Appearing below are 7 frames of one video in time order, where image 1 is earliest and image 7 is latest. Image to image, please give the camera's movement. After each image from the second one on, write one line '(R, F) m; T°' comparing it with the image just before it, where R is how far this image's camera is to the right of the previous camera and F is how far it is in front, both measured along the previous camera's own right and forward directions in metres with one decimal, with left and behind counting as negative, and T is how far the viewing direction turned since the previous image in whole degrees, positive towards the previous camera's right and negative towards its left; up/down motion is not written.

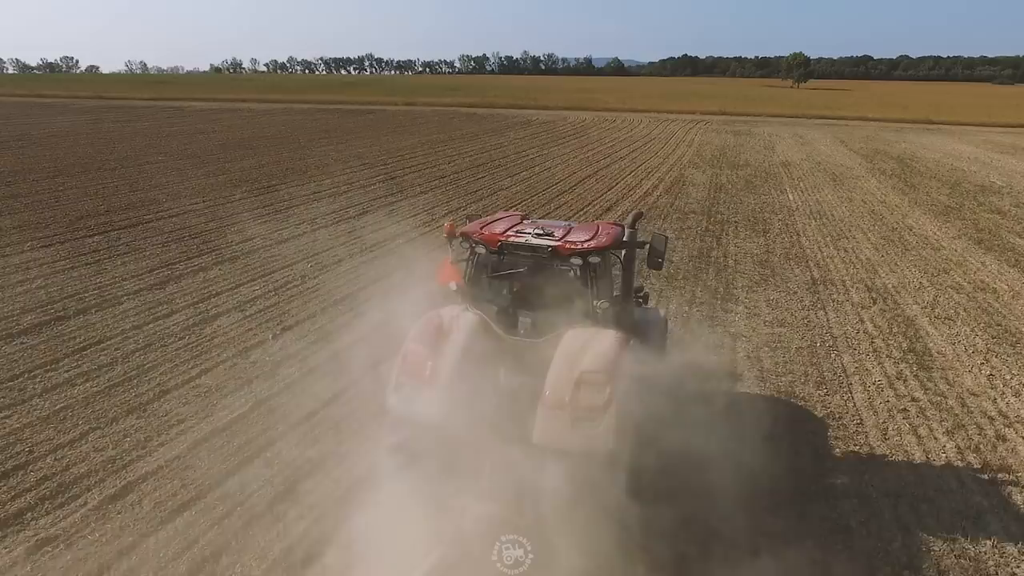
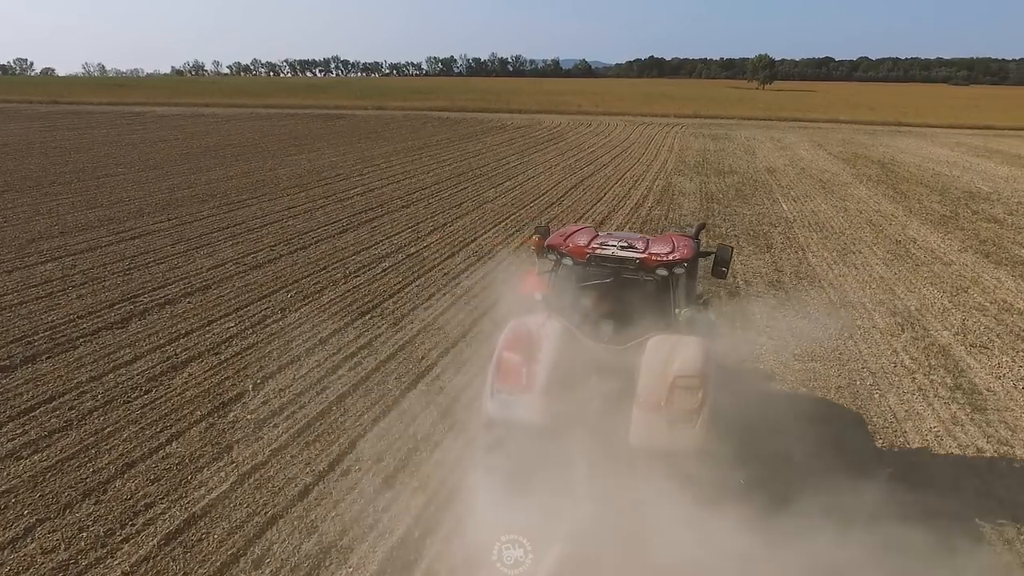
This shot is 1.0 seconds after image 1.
(-0.3, +0.7) m; +2°
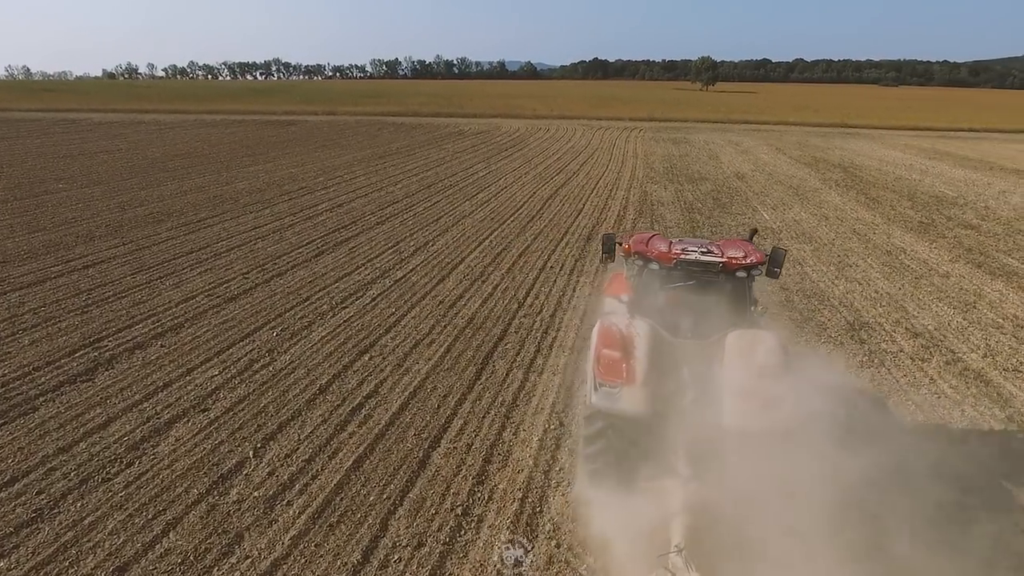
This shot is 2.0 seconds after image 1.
(-0.6, +0.6) m; +4°
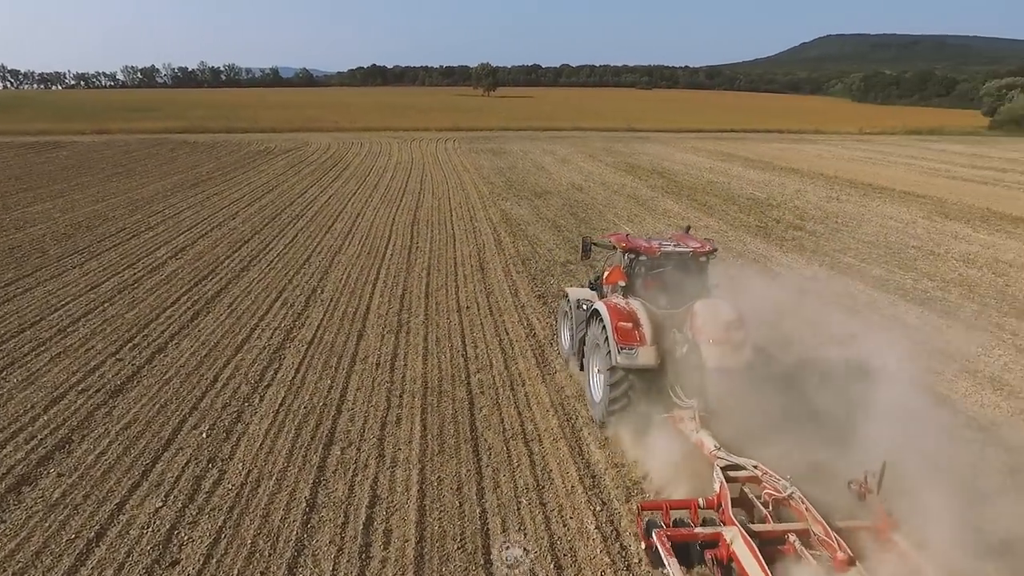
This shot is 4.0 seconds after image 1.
(-1.5, +0.8) m; +16°
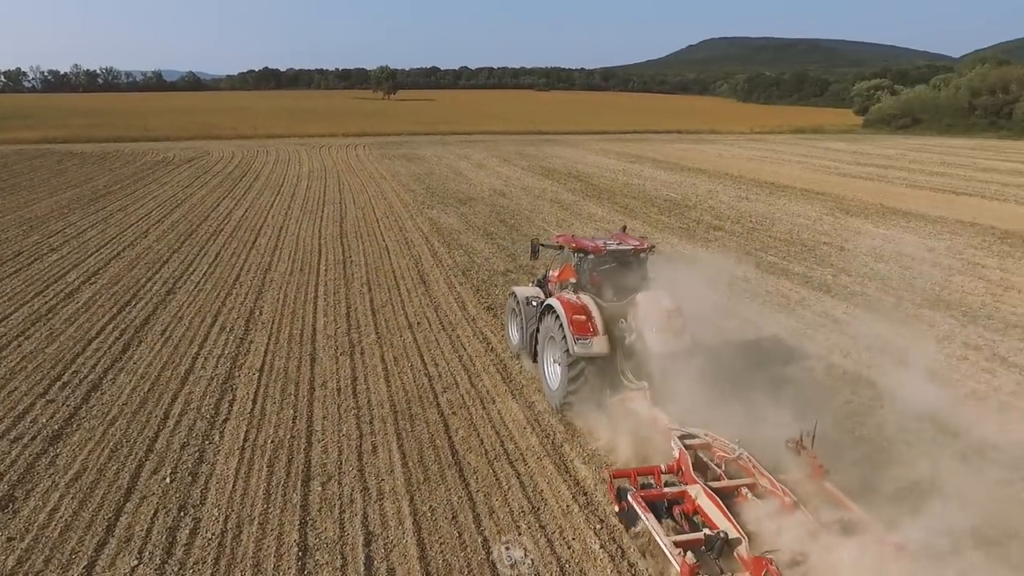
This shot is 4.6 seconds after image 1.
(-0.6, +0.1) m; +7°
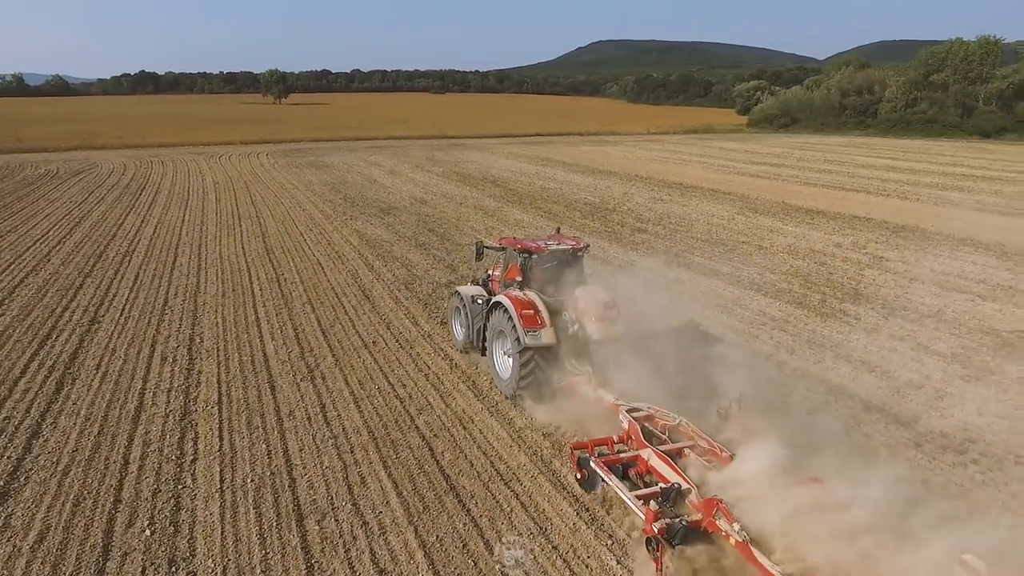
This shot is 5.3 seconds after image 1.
(-0.7, +0.1) m; +8°
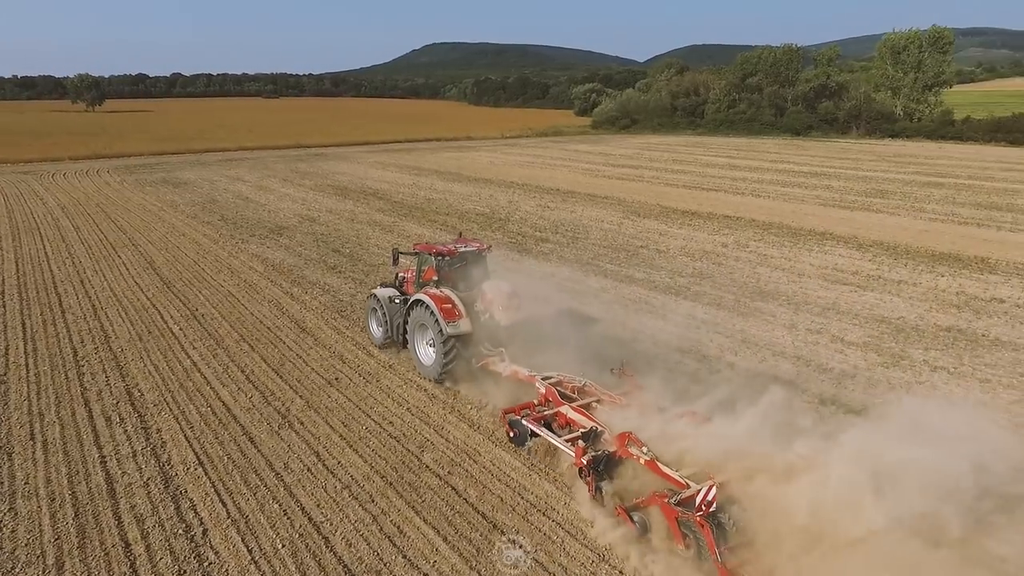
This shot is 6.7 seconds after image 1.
(-1.4, +0.1) m; +12°
